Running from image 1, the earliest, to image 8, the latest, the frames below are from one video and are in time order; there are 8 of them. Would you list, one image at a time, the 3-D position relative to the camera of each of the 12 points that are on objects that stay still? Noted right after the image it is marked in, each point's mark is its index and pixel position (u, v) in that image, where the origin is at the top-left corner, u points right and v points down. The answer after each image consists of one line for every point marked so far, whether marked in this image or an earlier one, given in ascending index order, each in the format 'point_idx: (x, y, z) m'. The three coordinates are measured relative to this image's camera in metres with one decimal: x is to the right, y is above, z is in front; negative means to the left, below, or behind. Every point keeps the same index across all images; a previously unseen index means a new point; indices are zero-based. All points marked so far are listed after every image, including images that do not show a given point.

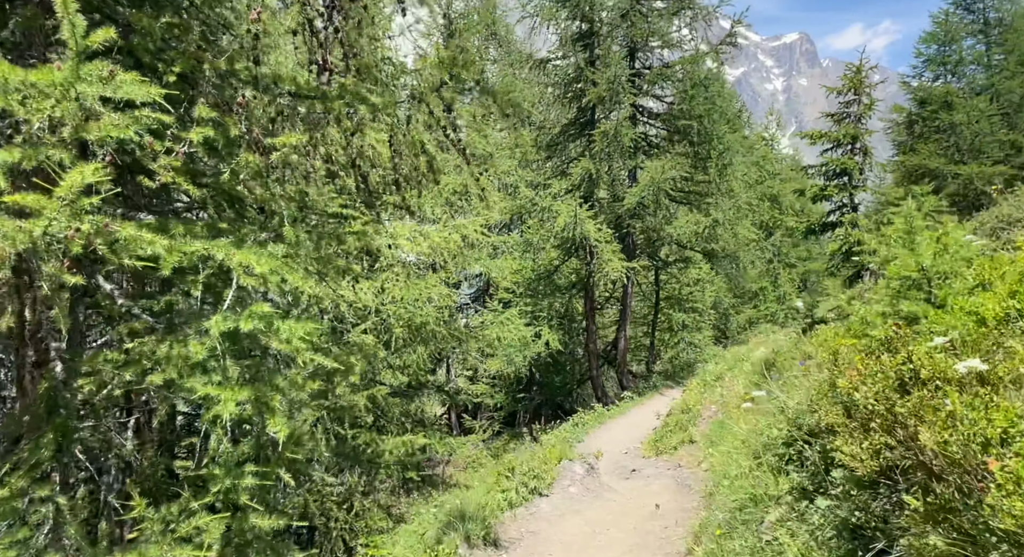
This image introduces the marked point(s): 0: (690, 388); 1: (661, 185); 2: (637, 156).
0: (+4.0, -2.4, +15.0) m
1: (+4.1, +2.5, +18.5) m
2: (+3.6, +3.5, +20.0) m
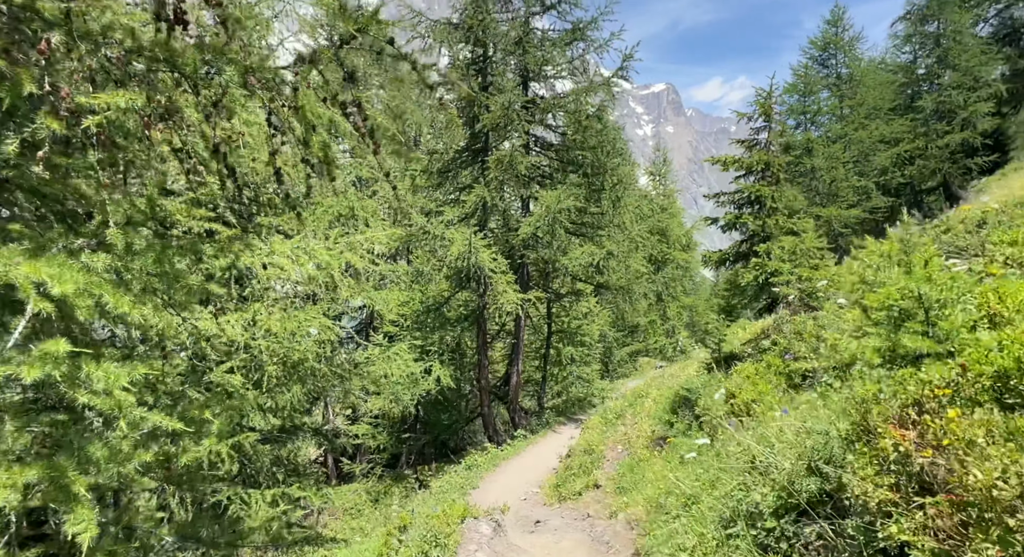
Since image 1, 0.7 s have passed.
0: (+1.8, -3.1, +14.4) m
1: (+1.2, +1.6, +18.1) m
2: (+0.5, +2.6, +19.5) m
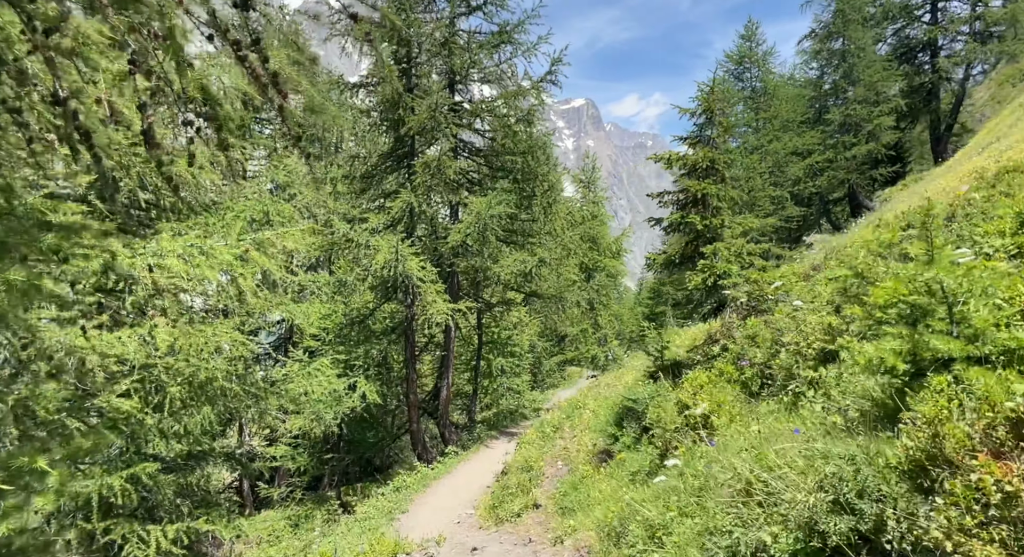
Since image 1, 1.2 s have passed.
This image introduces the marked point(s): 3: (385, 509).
0: (+0.4, -3.2, +13.7) m
1: (-0.6, +1.4, +17.5) m
2: (-1.5, +2.3, +18.7) m
3: (-2.4, -4.3, +12.9) m
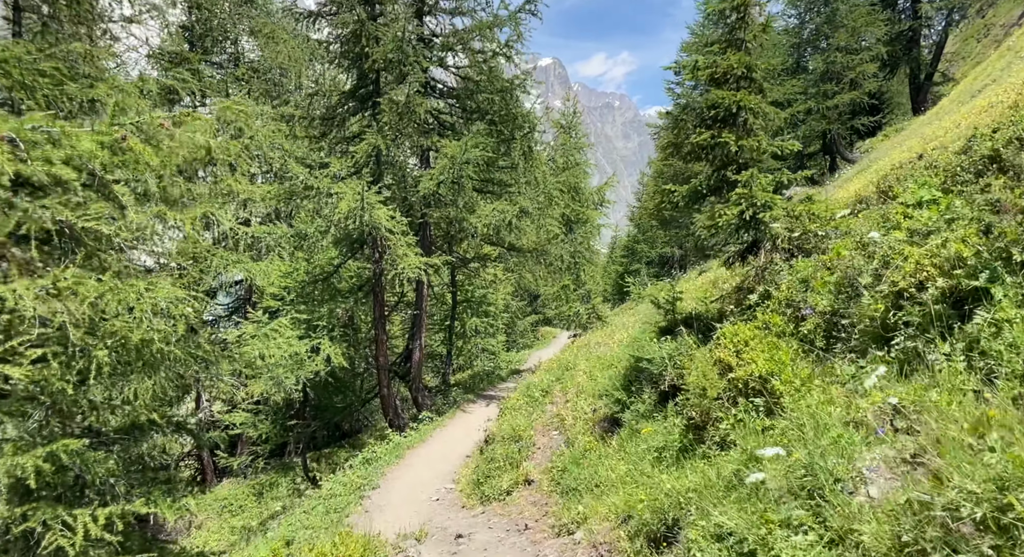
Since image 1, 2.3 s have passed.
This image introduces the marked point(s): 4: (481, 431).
0: (+0.1, -2.3, +12.4) m
1: (-1.1, +2.5, +15.8) m
2: (-2.0, +3.5, +17.0) m
3: (-2.6, -3.4, +11.5) m
4: (-0.7, -3.2, +14.5) m
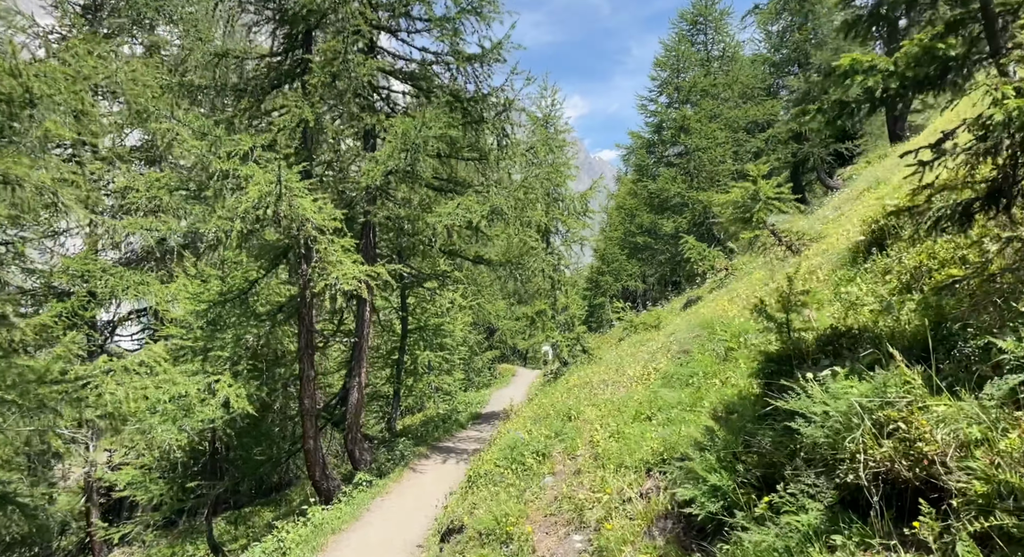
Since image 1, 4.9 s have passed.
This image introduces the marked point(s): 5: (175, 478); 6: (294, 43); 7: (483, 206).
0: (-0.2, -2.4, +8.6) m
1: (-1.6, +2.2, +12.2) m
2: (-2.6, +3.2, +13.4) m
3: (-2.9, -3.4, +7.4) m
4: (-1.1, -3.4, +10.6) m
5: (-7.9, -4.7, +16.2) m
6: (-4.1, +4.4, +13.0) m
7: (-0.6, +1.4, +13.5) m
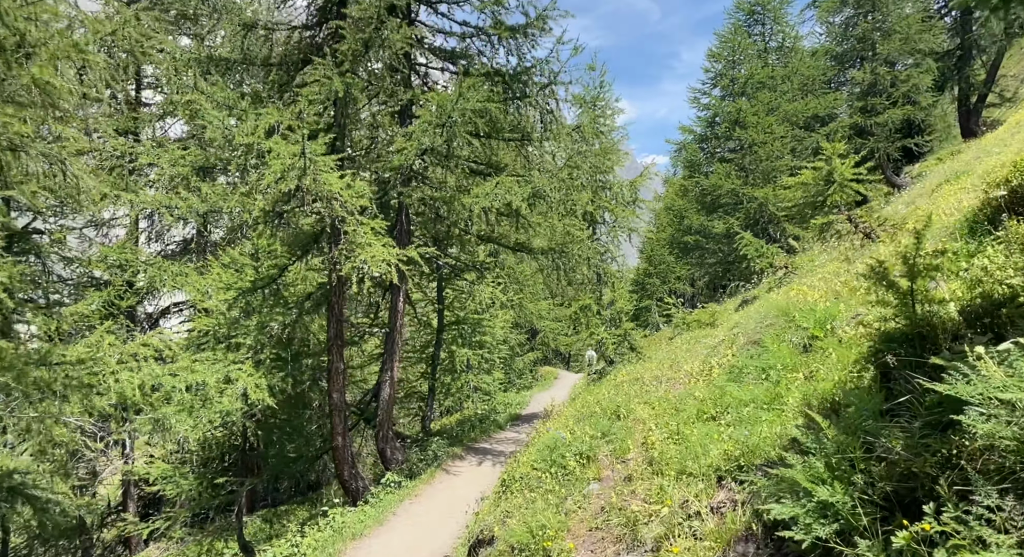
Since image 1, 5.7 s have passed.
0: (+0.2, -2.2, +7.6) m
1: (-0.9, +2.5, +11.3) m
2: (-1.8, +3.4, +12.5) m
3: (-2.5, -3.2, +6.6) m
4: (-0.6, -3.2, +9.6) m
5: (-7.0, -4.4, +15.7) m
6: (-3.3, +4.6, +12.3) m
7: (+0.2, +1.6, +12.5) m
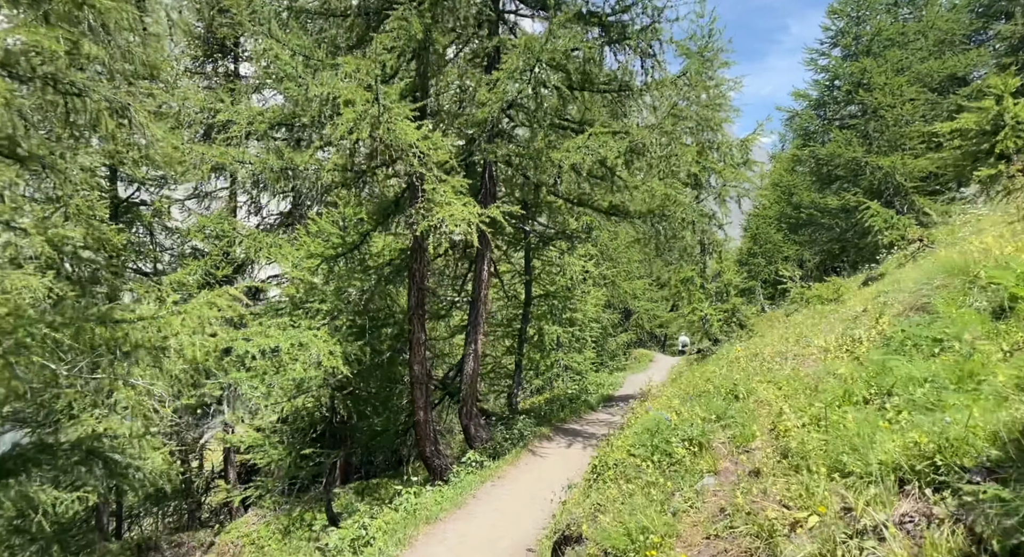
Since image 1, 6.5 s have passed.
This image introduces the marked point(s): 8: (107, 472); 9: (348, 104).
0: (+1.1, -1.8, +6.5) m
1: (+0.5, +3.0, +10.1) m
2: (-0.2, +4.0, +11.5) m
3: (-1.8, -2.7, +5.9) m
4: (+0.5, -2.7, +8.6) m
5: (-5.0, -3.6, +15.5) m
6: (-1.7, +5.2, +11.4) m
7: (+1.7, +2.1, +11.2) m
8: (-6.1, -2.9, +10.4) m
9: (-2.3, +2.5, +10.0) m
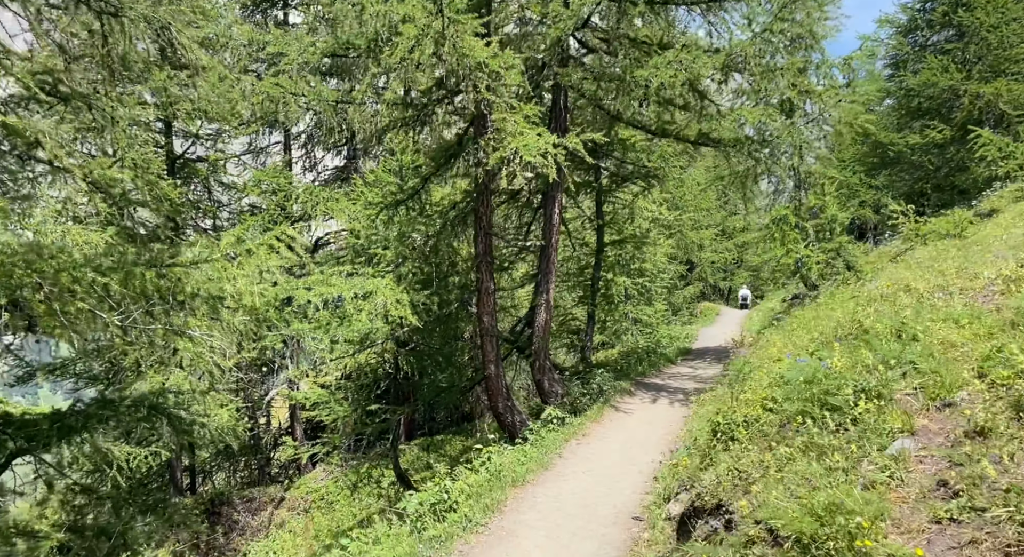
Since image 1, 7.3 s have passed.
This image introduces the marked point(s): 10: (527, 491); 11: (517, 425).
0: (+1.9, -1.1, +5.4) m
1: (+1.5, +3.8, +8.8) m
2: (+0.9, +4.9, +10.2) m
3: (-1.0, -2.2, +5.1) m
4: (+1.6, -2.0, +7.6) m
5: (-3.5, -2.6, +14.9) m
6: (-0.6, +6.1, +10.1) m
7: (+2.9, +3.1, +9.9) m
8: (-4.9, -2.2, +10.0) m
9: (-1.2, +3.2, +9.0) m
10: (+0.1, -2.2, +7.2) m
11: (+0.1, -2.4, +11.5) m
